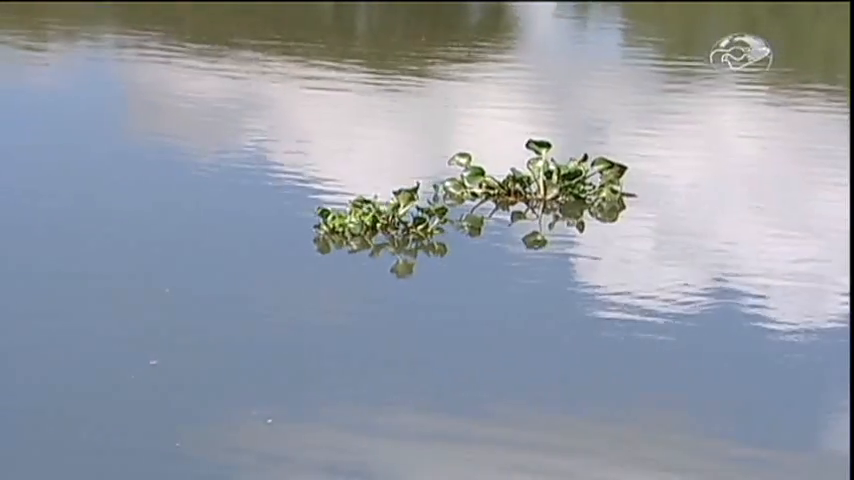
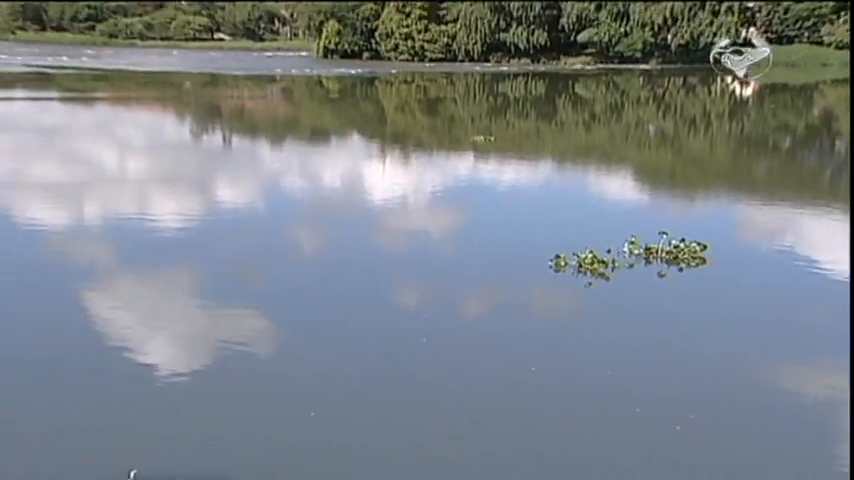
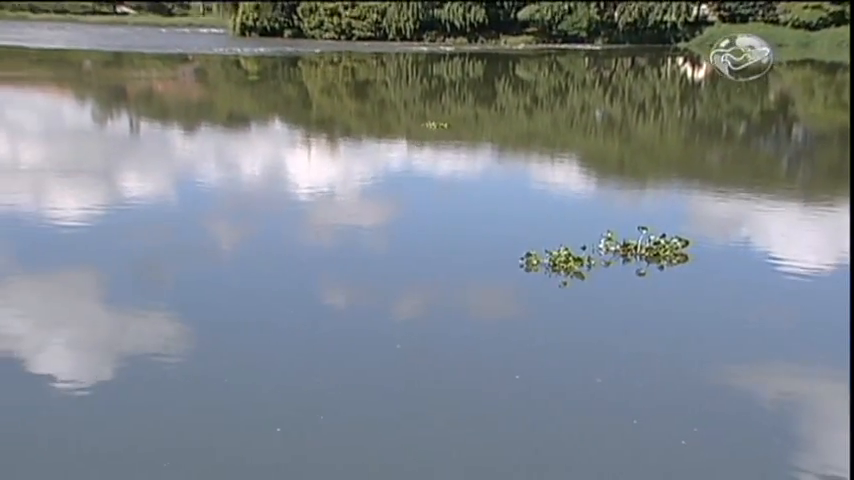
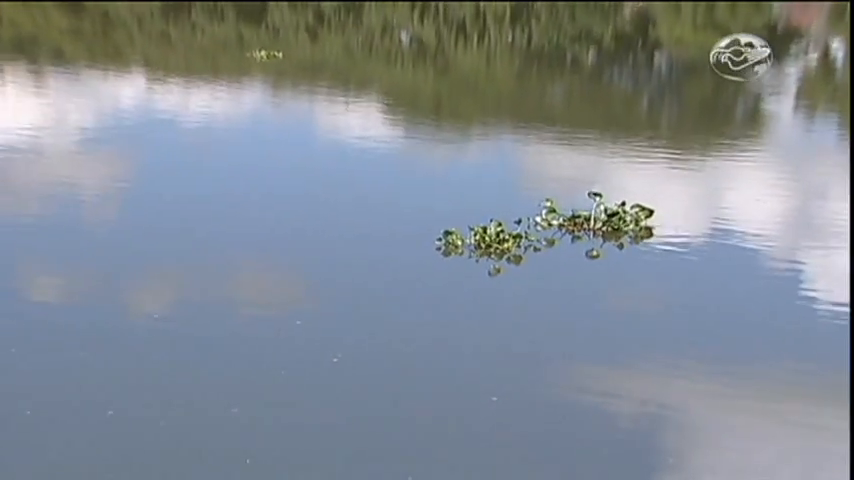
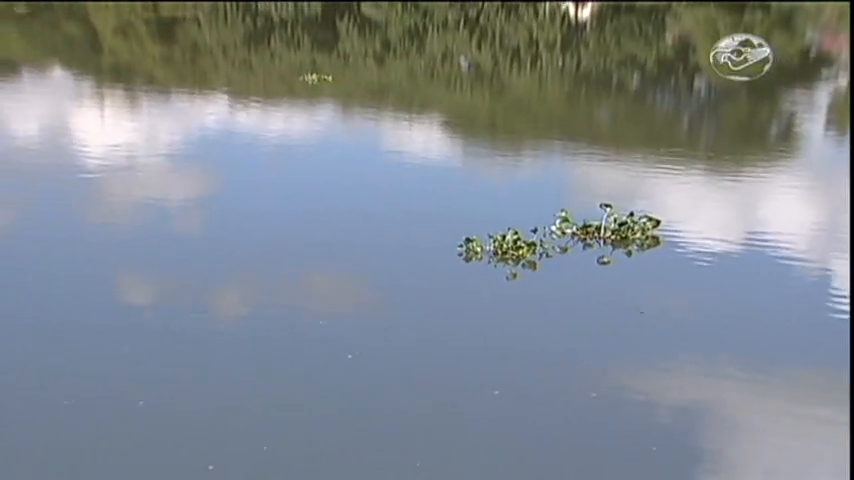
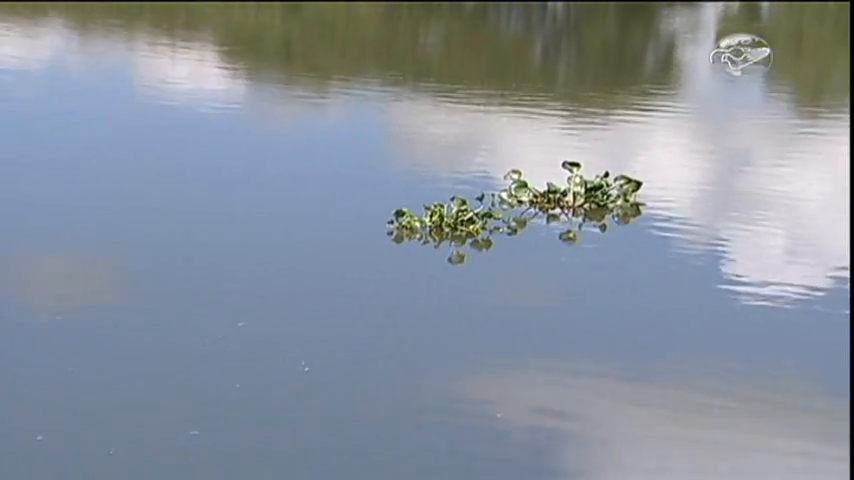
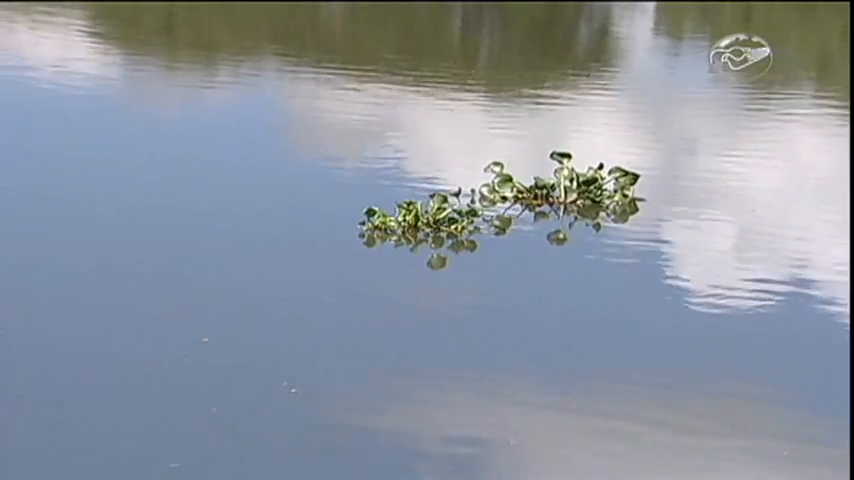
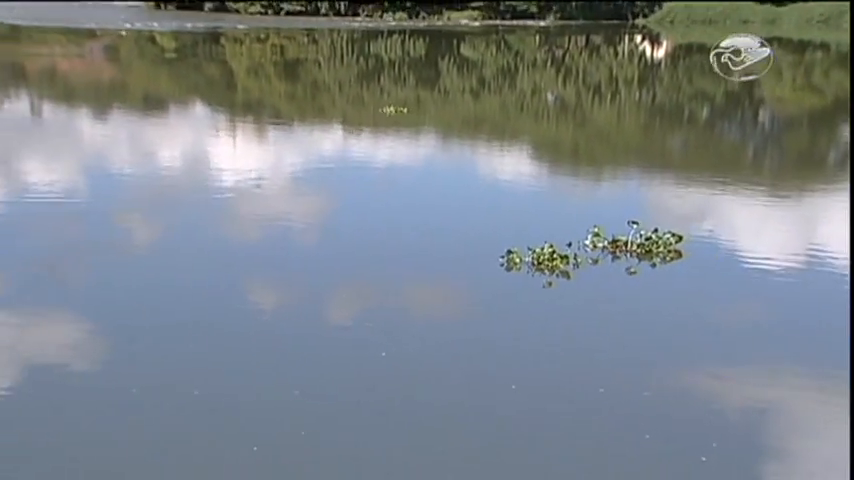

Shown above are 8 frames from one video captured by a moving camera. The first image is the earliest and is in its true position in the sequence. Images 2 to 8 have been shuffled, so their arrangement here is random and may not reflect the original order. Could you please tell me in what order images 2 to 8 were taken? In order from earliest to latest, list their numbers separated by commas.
7, 6, 4, 5, 8, 3, 2
